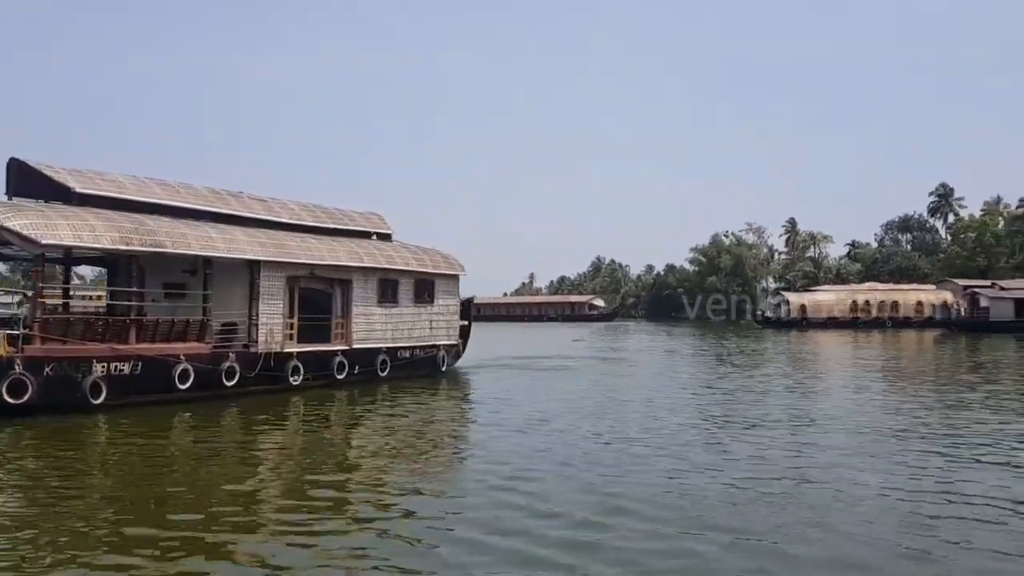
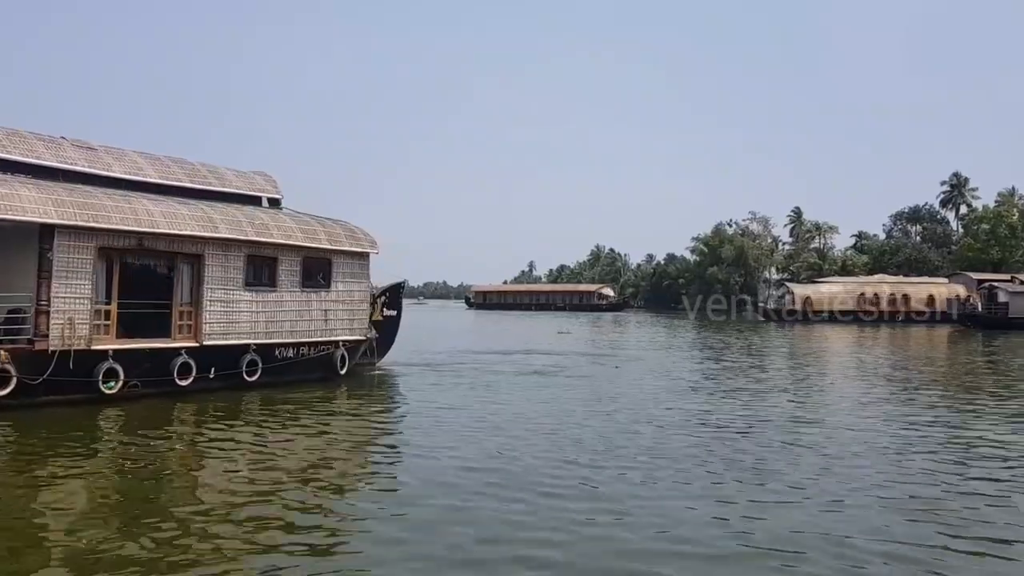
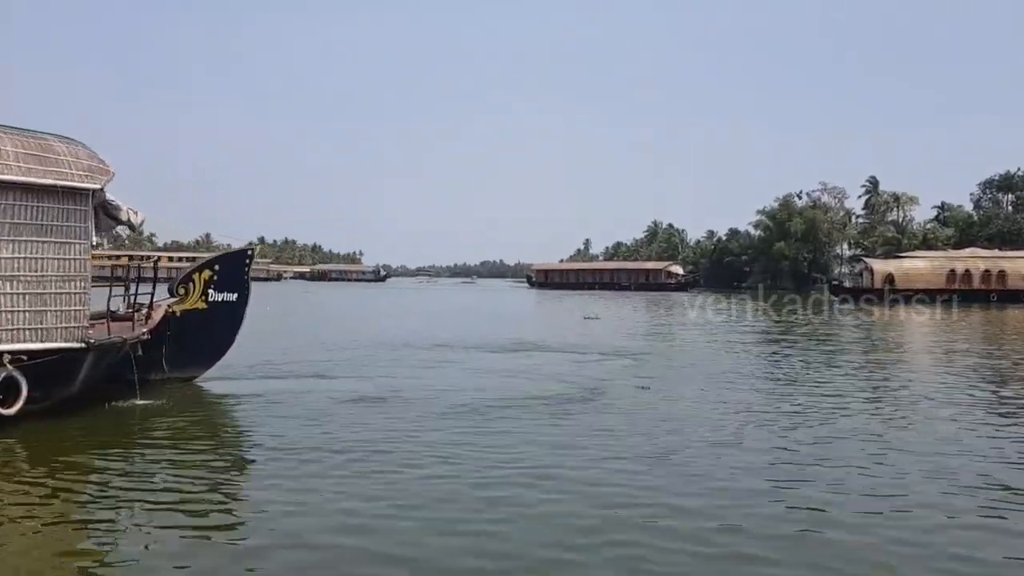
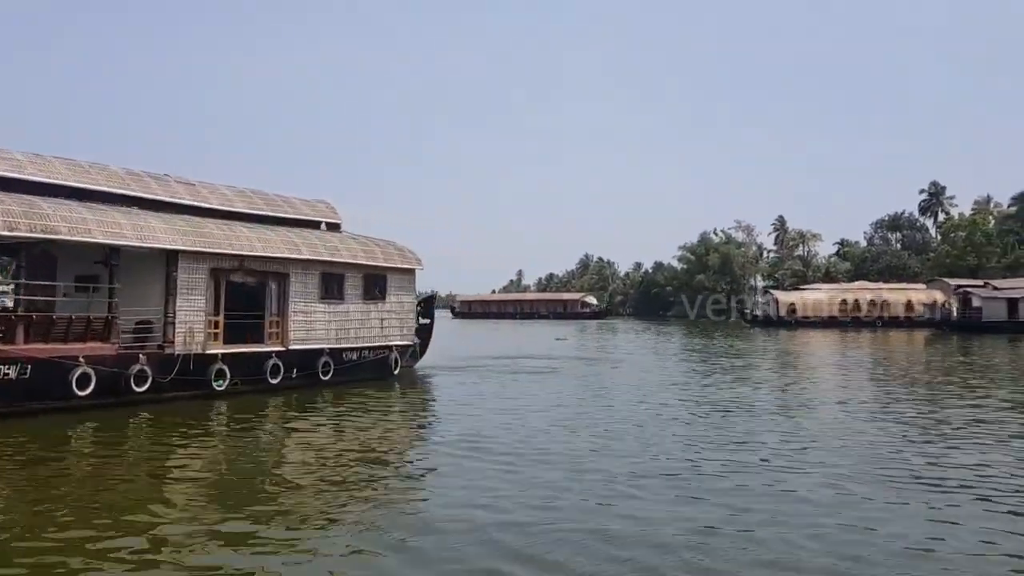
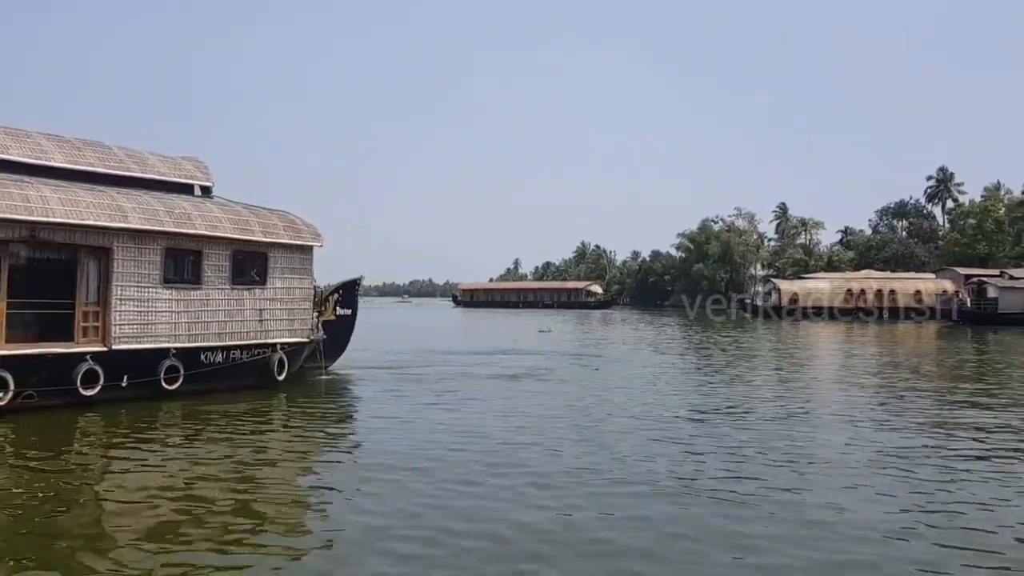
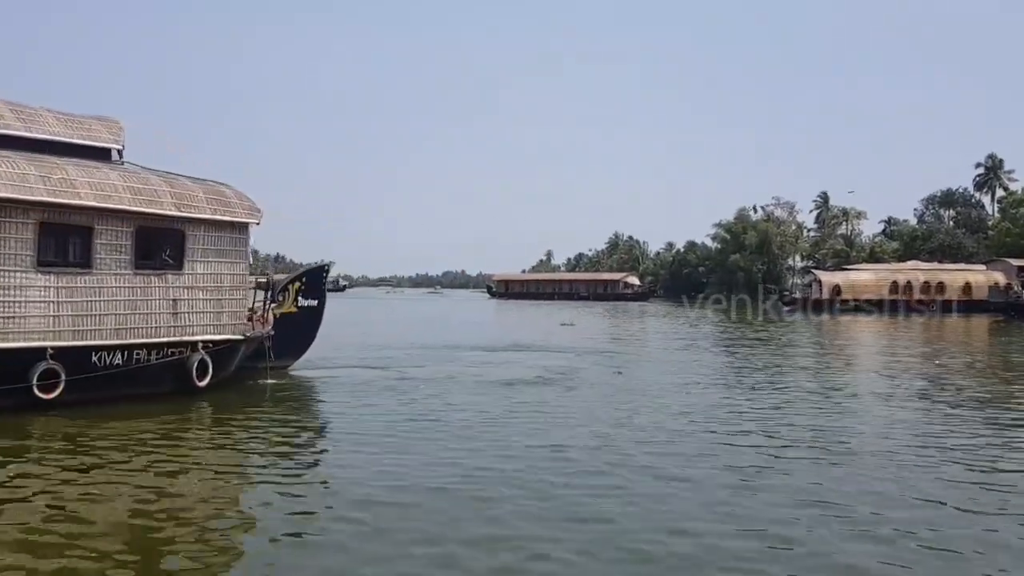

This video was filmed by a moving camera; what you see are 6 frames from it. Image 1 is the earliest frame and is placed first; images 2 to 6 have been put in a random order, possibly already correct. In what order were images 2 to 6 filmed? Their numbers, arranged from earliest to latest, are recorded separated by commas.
4, 2, 5, 6, 3
